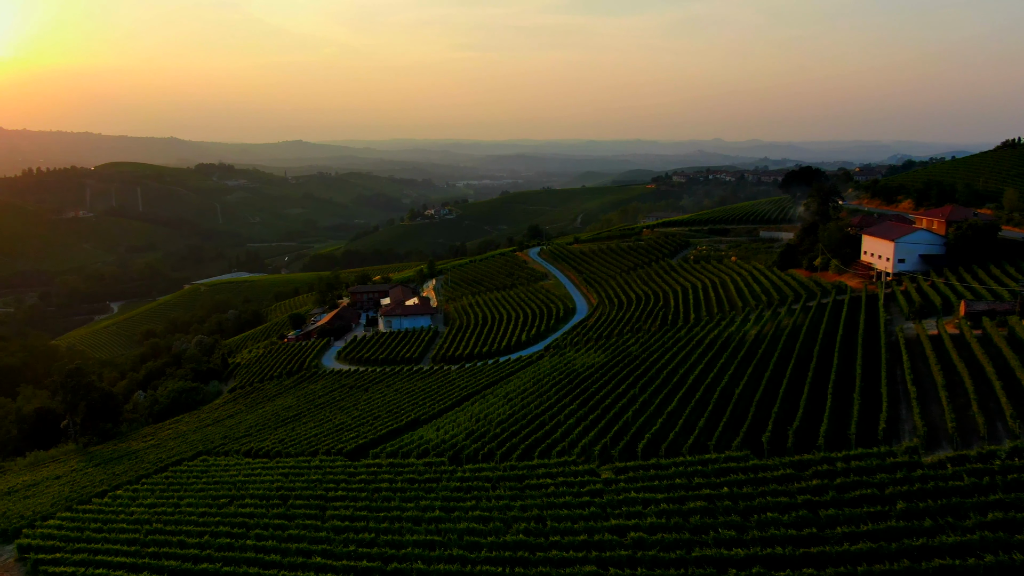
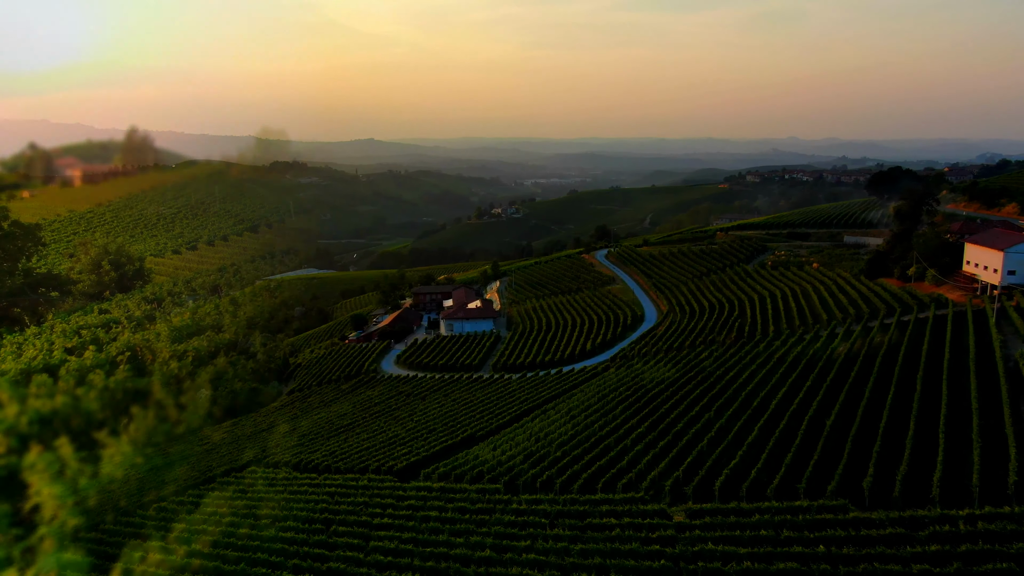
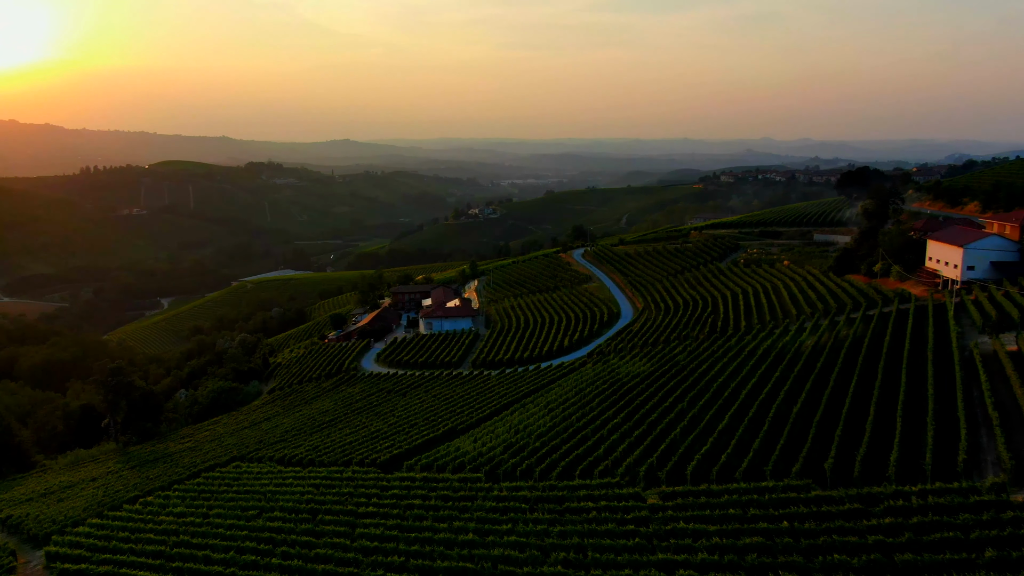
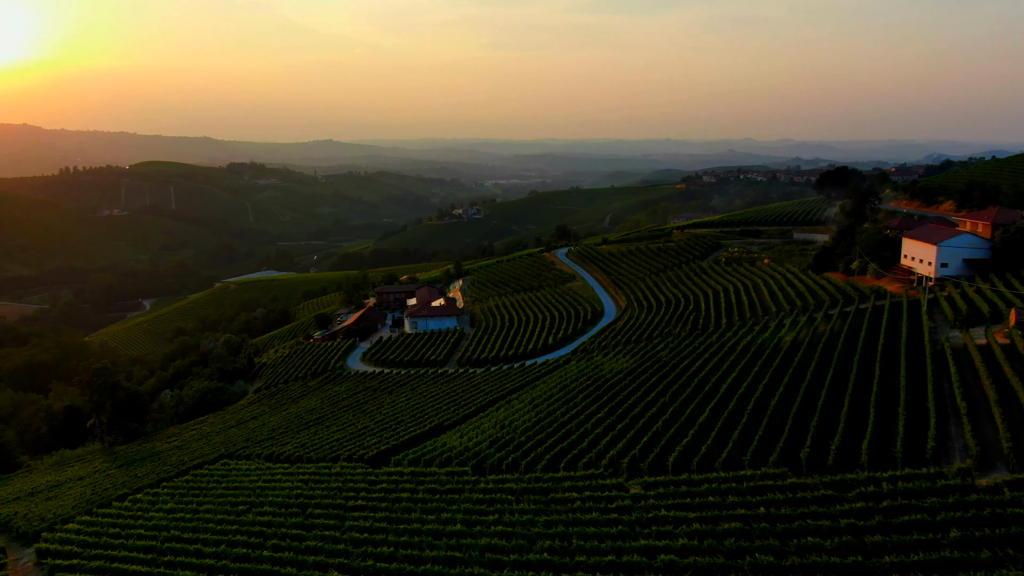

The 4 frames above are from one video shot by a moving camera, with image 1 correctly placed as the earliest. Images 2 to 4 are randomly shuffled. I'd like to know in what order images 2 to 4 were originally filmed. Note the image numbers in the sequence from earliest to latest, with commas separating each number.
4, 3, 2
